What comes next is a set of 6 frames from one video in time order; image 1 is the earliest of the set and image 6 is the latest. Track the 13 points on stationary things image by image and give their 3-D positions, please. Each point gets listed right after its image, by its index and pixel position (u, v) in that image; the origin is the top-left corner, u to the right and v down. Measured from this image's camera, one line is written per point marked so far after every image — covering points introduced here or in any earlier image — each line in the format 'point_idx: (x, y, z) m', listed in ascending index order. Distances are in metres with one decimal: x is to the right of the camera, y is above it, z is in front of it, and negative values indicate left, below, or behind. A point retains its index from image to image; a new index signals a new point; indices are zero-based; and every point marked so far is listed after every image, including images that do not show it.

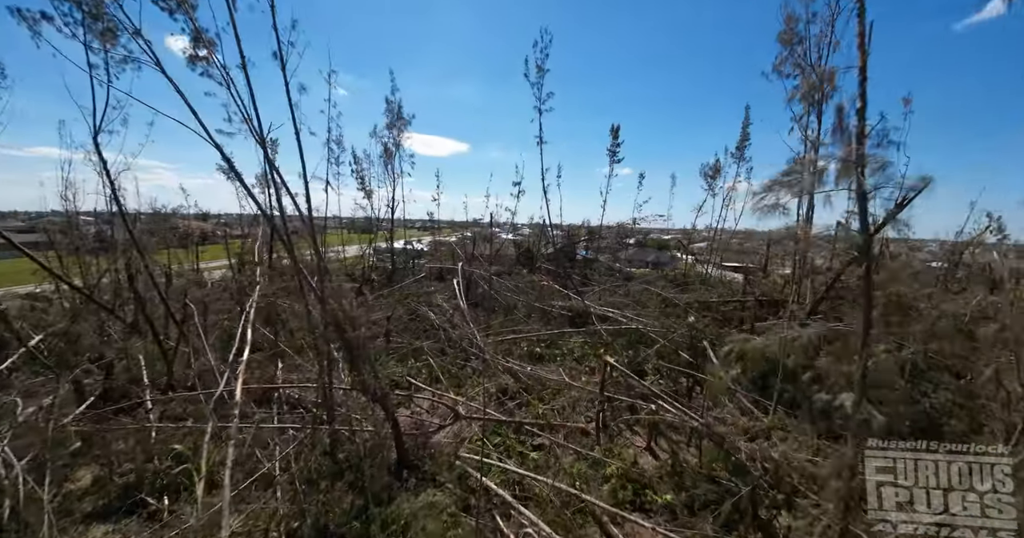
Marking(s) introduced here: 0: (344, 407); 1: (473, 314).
0: (-1.4, -1.1, +3.3) m
1: (-0.6, -0.7, +6.4) m
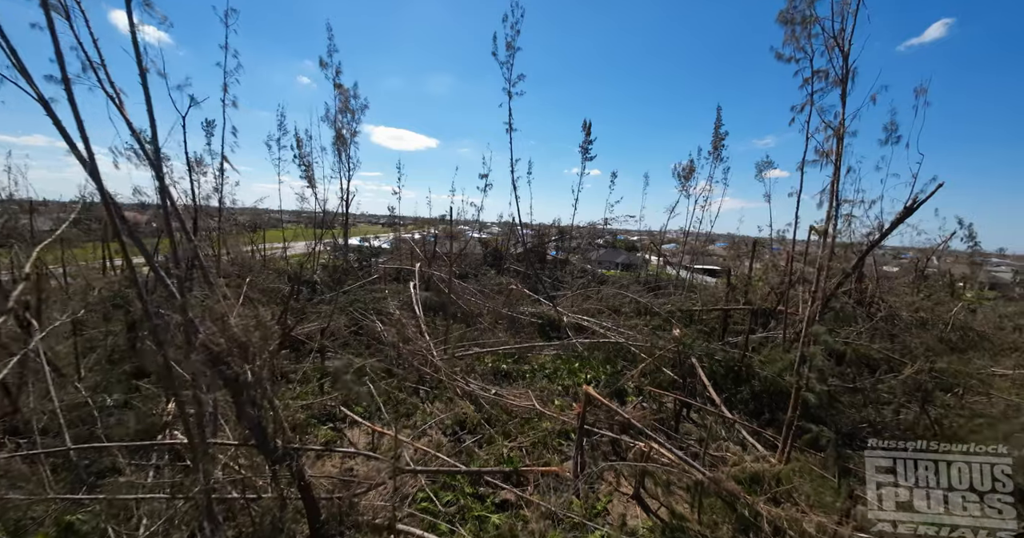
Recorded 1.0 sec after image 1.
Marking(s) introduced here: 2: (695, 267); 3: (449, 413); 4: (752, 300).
0: (-1.7, -1.2, +2.5) m
1: (-1.1, -0.8, +5.6) m
2: (+5.1, 0.0, +11.5) m
3: (-0.6, -1.3, +3.8) m
4: (+3.2, -0.4, +5.4) m
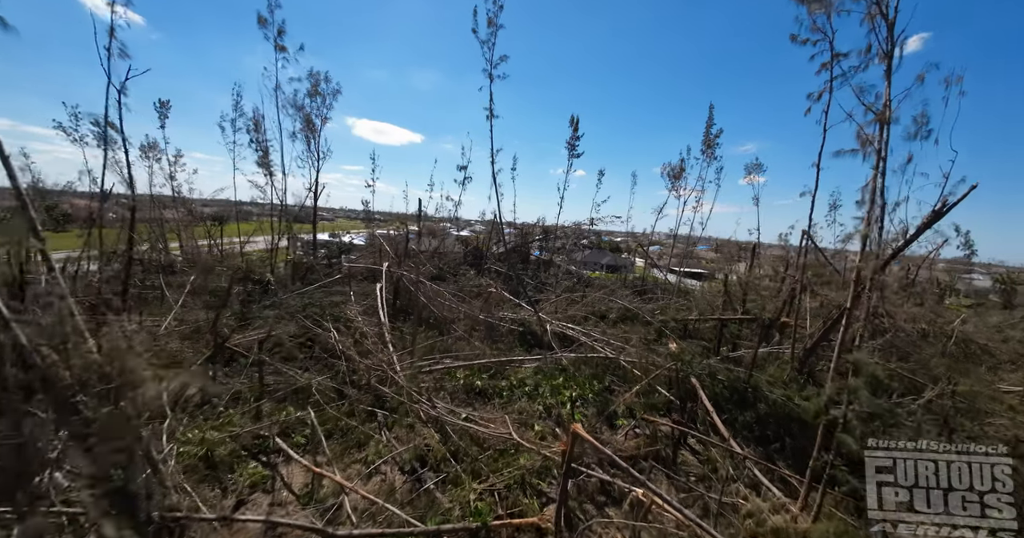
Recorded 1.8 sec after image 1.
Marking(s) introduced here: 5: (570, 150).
0: (-1.8, -1.2, +1.8) m
1: (-1.4, -0.8, +4.9) m
2: (+4.6, 0.0, +11.1) m
3: (-0.8, -1.4, +3.2) m
4: (+2.9, -0.5, +4.9) m
5: (+1.6, +3.2, +11.2) m
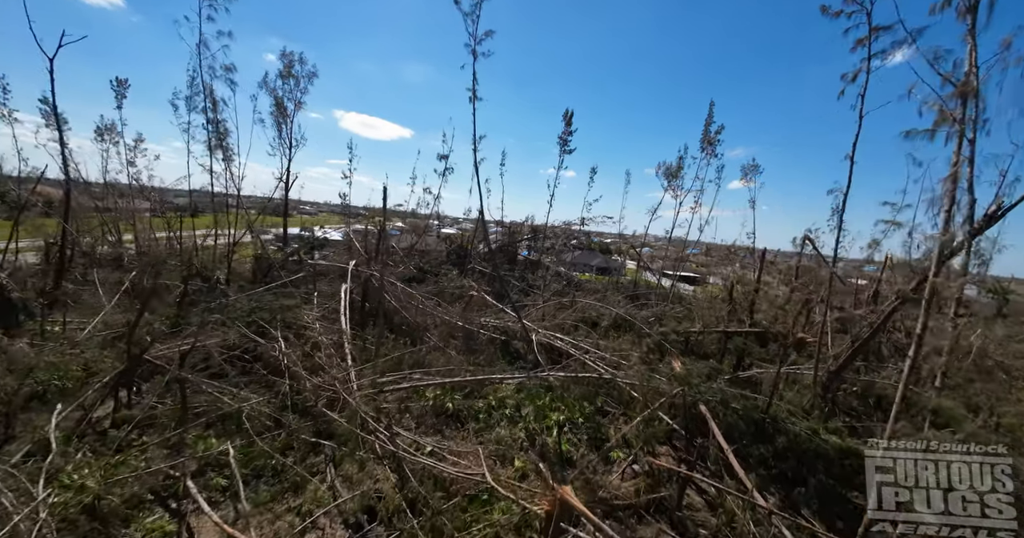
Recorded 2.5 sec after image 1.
0: (-1.9, -1.2, +1.1) m
1: (-1.6, -0.8, +4.3) m
2: (+4.3, -0.1, +10.6) m
3: (-1.0, -1.4, +2.5) m
4: (+2.7, -0.6, +4.4) m
5: (+1.3, +3.2, +10.6) m
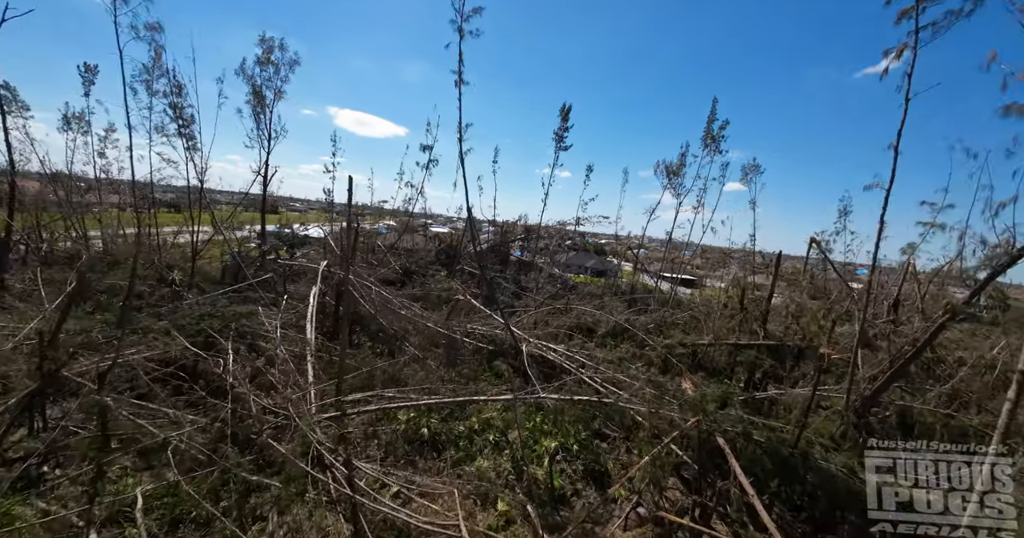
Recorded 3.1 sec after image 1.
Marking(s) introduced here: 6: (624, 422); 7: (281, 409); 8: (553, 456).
0: (-2.0, -1.2, +0.6) m
1: (-1.7, -0.8, +3.8) m
2: (+4.1, -0.2, +10.2) m
3: (-1.1, -1.4, +2.0) m
4: (+2.6, -0.6, +4.0) m
5: (+1.1, +3.1, +10.1) m
6: (+0.9, -1.2, +3.1) m
7: (-1.5, -0.9, +2.7) m
8: (+0.3, -1.4, +3.0) m
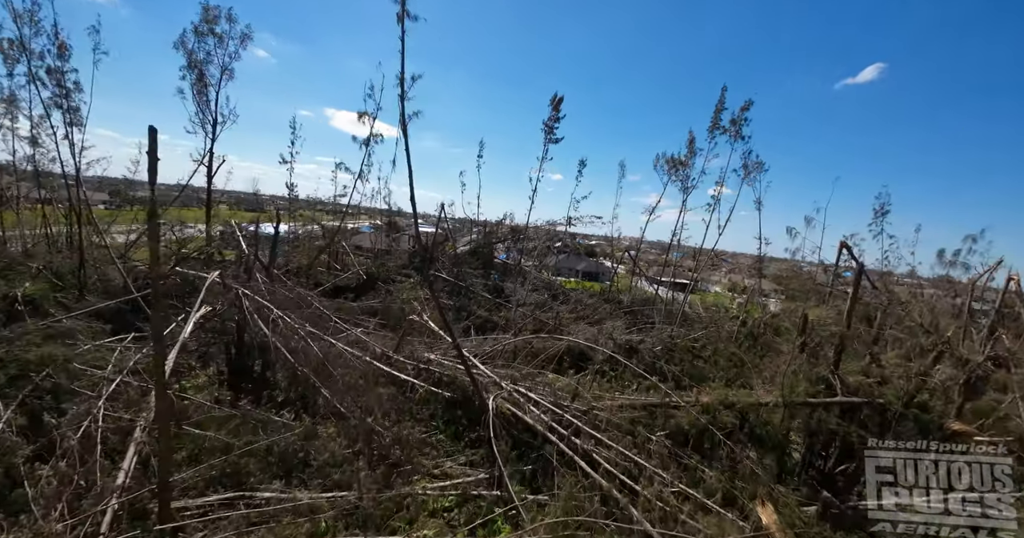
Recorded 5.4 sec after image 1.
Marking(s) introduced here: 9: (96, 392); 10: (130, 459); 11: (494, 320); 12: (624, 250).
0: (-2.2, -1.3, -0.7) m
1: (-2.0, -0.9, +2.5) m
2: (+3.7, -0.4, +9.0) m
3: (-1.3, -1.5, +0.7) m
4: (+2.3, -0.8, +2.8) m
5: (+0.7, +3.0, +8.9) m
6: (+0.6, -1.3, +1.8) m
7: (-1.8, -1.1, +1.4) m
8: (+0.1, -1.5, +1.7) m
9: (-2.4, -0.7, +2.4) m
10: (-1.9, -0.9, +2.1) m
11: (-0.2, -0.7, +5.9) m
12: (+2.9, +0.5, +10.2) m
